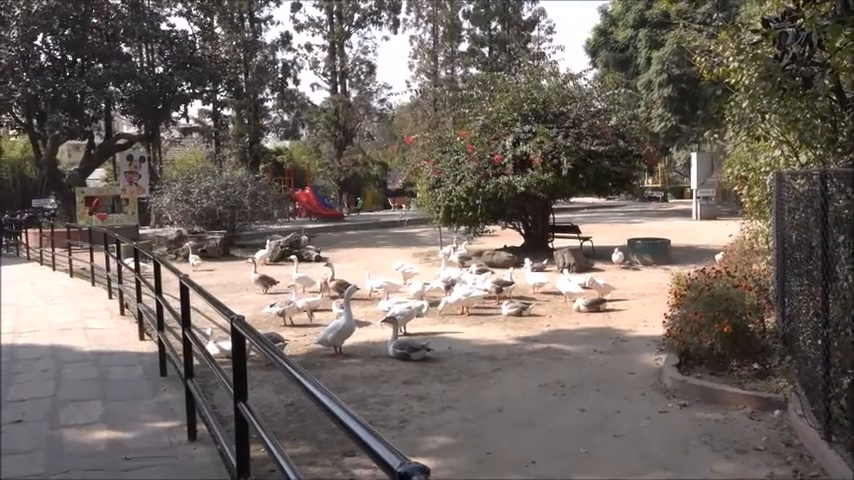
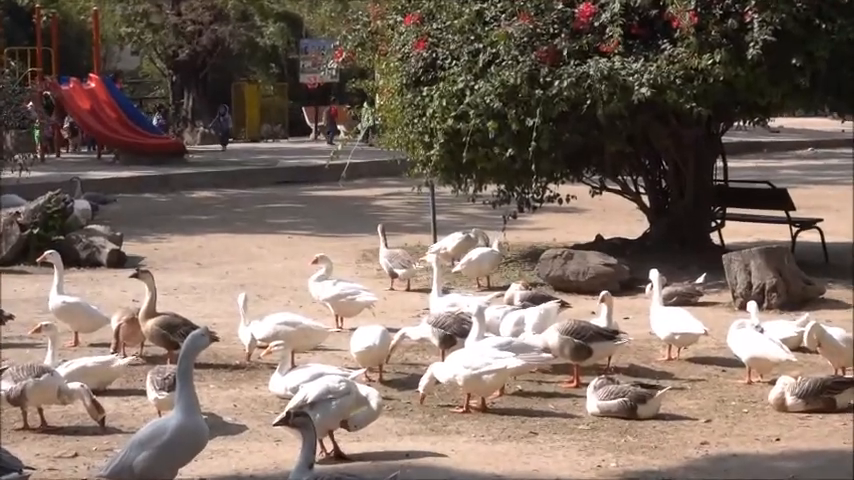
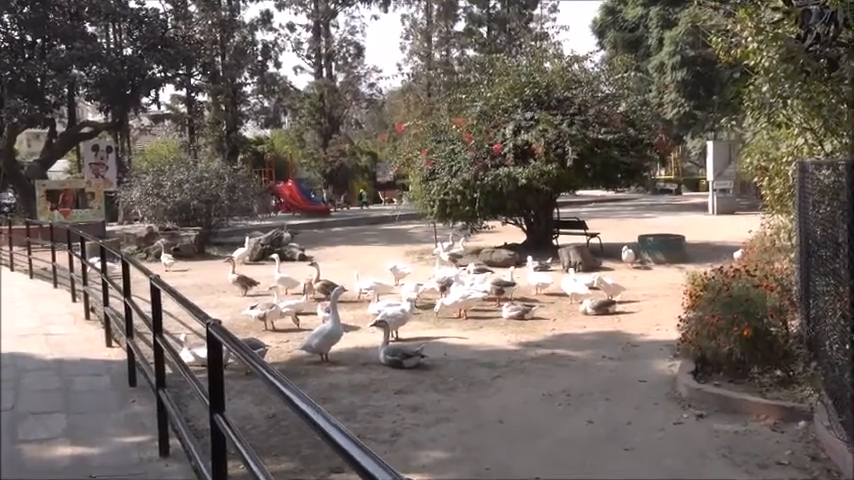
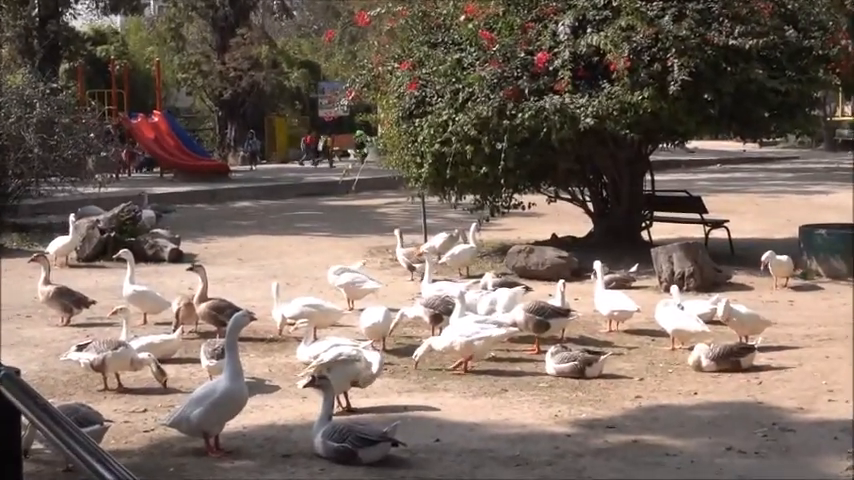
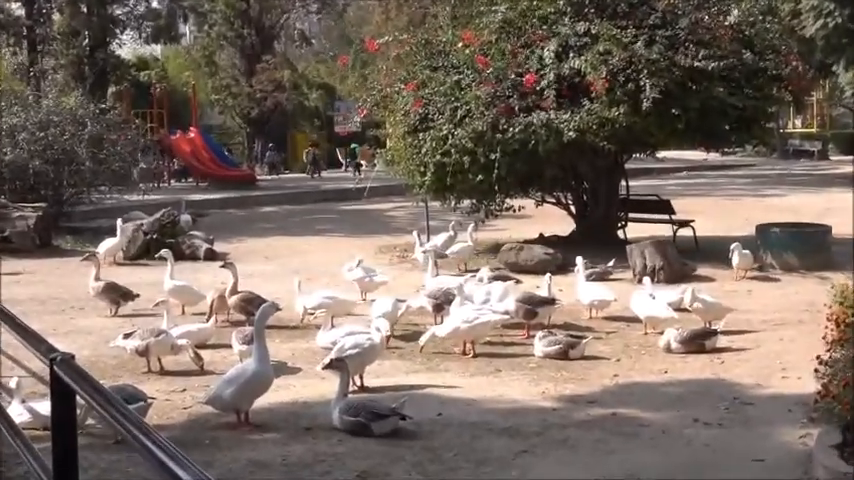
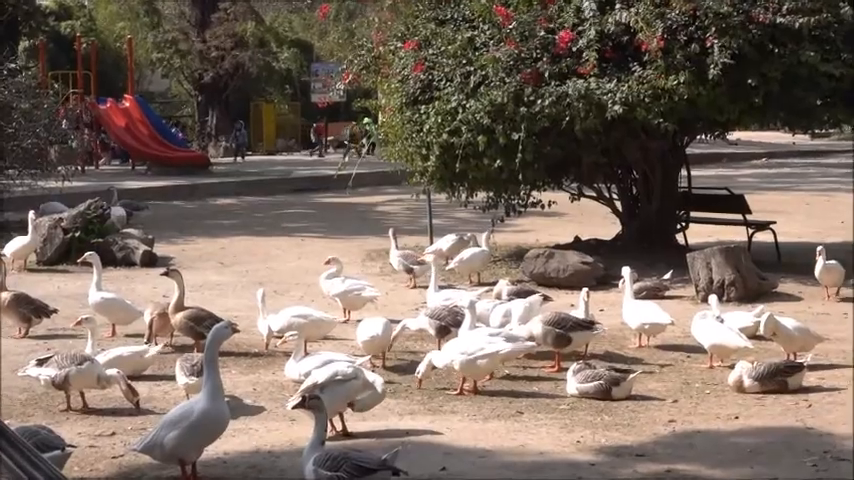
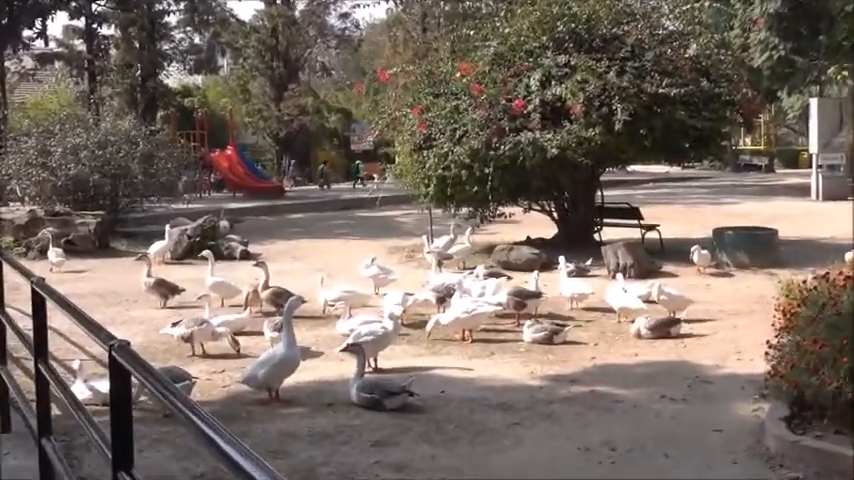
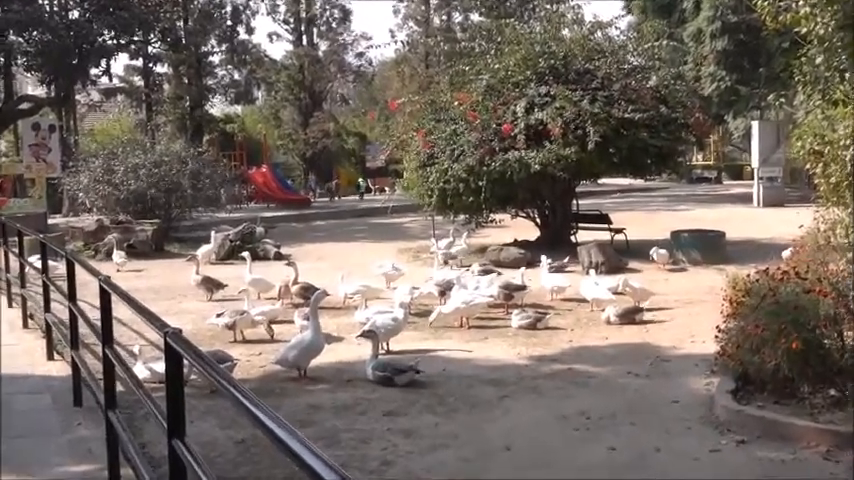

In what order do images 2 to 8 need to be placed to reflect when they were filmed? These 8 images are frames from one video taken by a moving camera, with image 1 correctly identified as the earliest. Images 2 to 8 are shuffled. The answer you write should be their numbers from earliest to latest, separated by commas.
3, 8, 7, 5, 4, 6, 2
